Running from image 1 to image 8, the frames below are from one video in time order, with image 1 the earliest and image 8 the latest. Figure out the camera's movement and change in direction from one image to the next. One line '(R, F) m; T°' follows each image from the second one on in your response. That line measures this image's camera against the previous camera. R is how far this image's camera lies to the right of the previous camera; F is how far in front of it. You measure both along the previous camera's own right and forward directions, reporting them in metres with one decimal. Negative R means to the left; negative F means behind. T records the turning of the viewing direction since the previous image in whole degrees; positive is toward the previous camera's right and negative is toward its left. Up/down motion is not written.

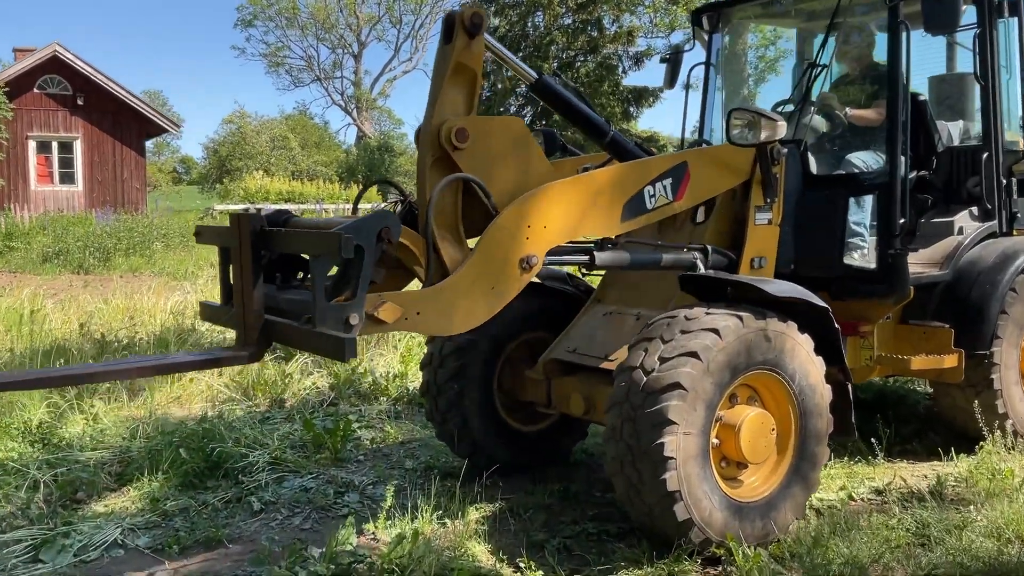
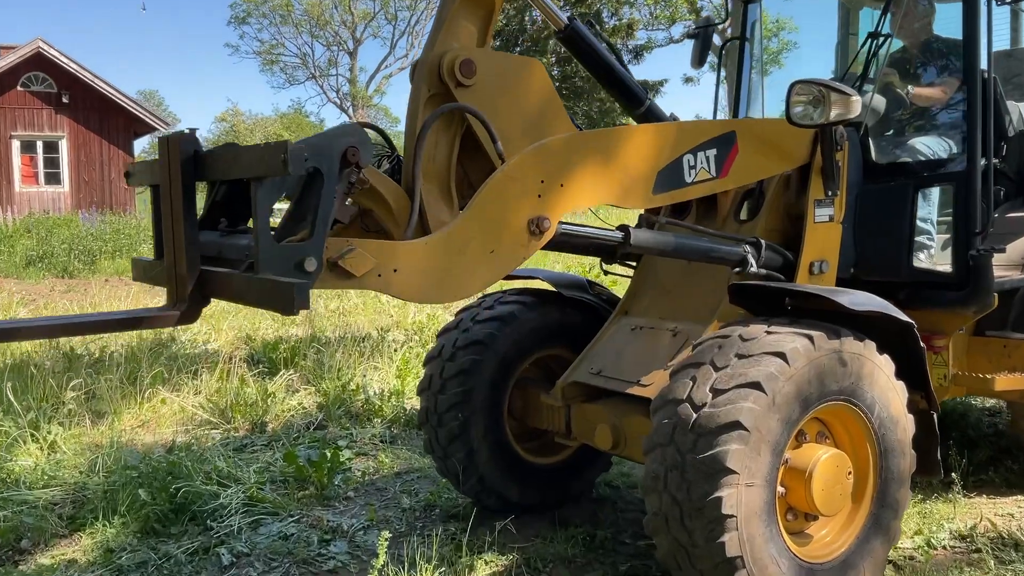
(0.0, +0.6) m; 0°
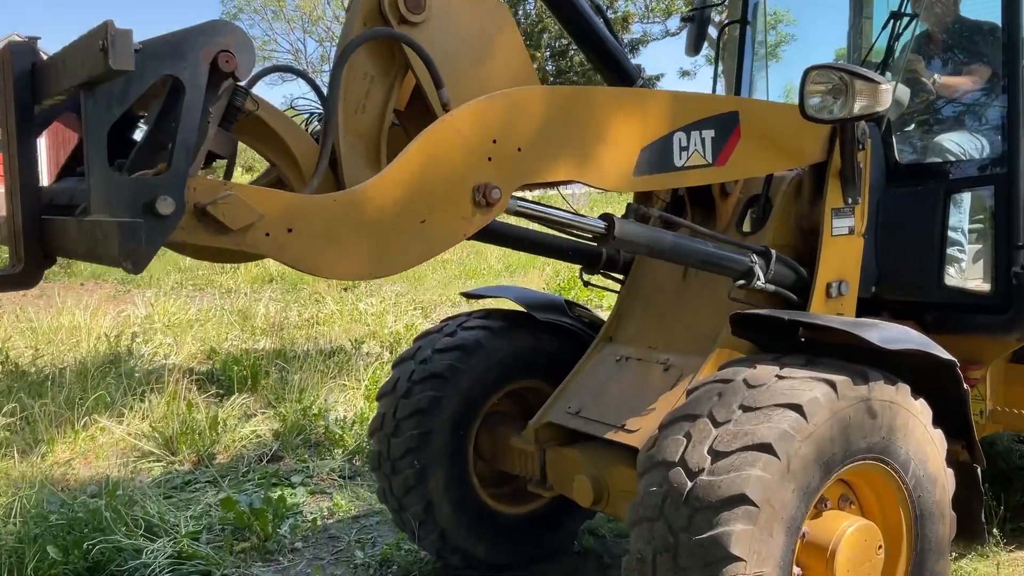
(+0.1, +0.5) m; 0°
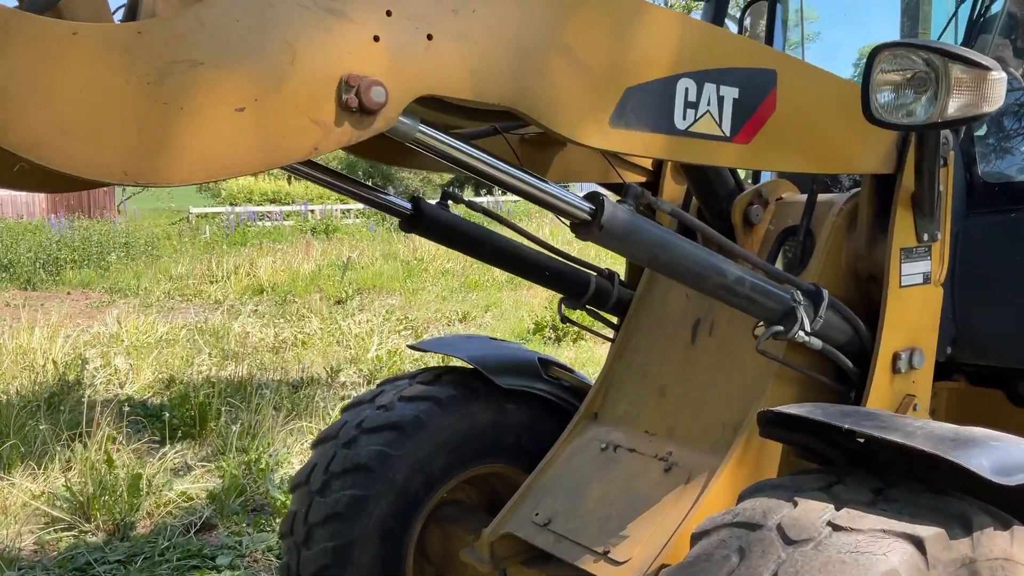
(+0.2, +0.7) m; -1°
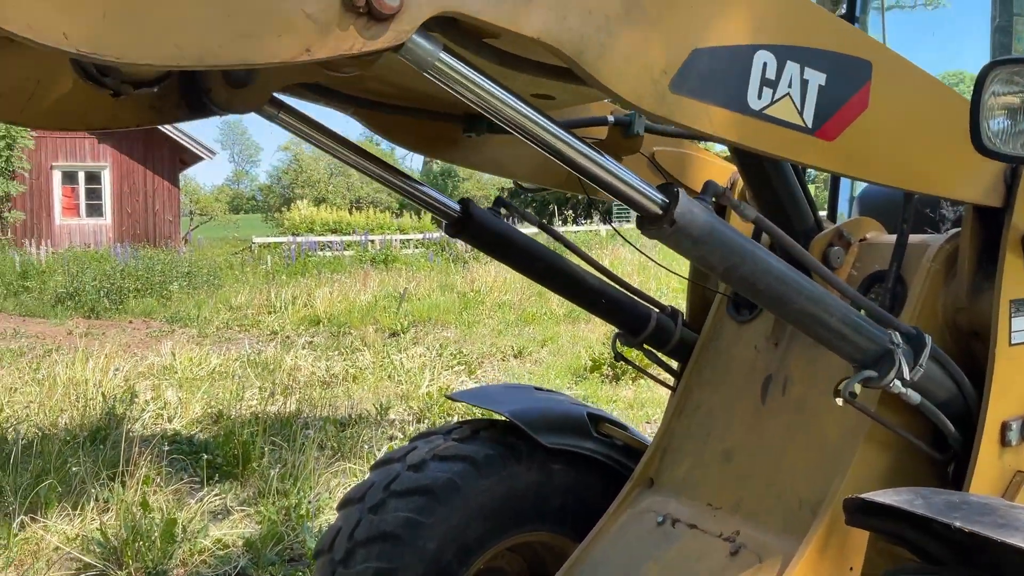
(0.0, +0.2) m; -4°
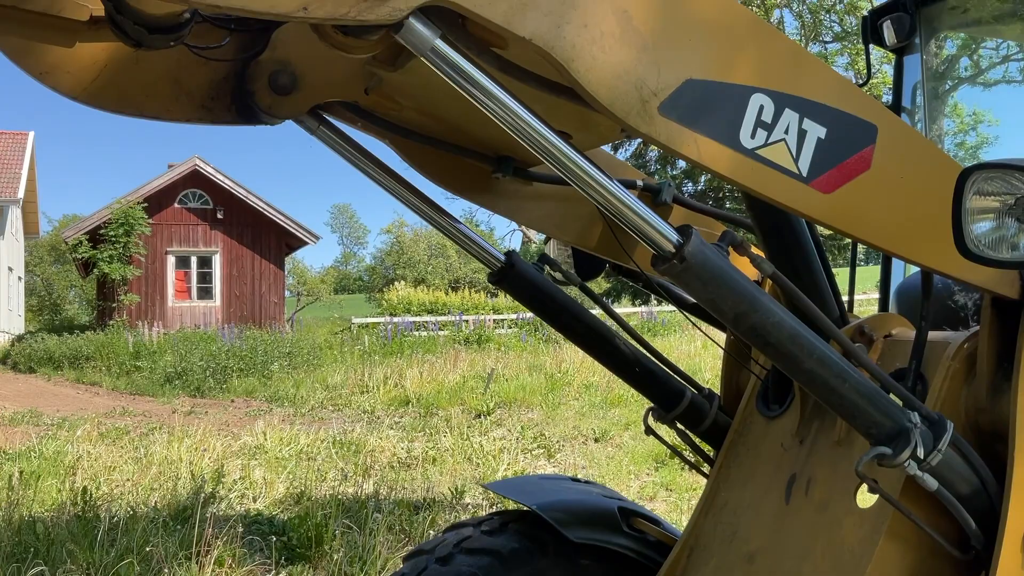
(+0.2, 0.0) m; -6°
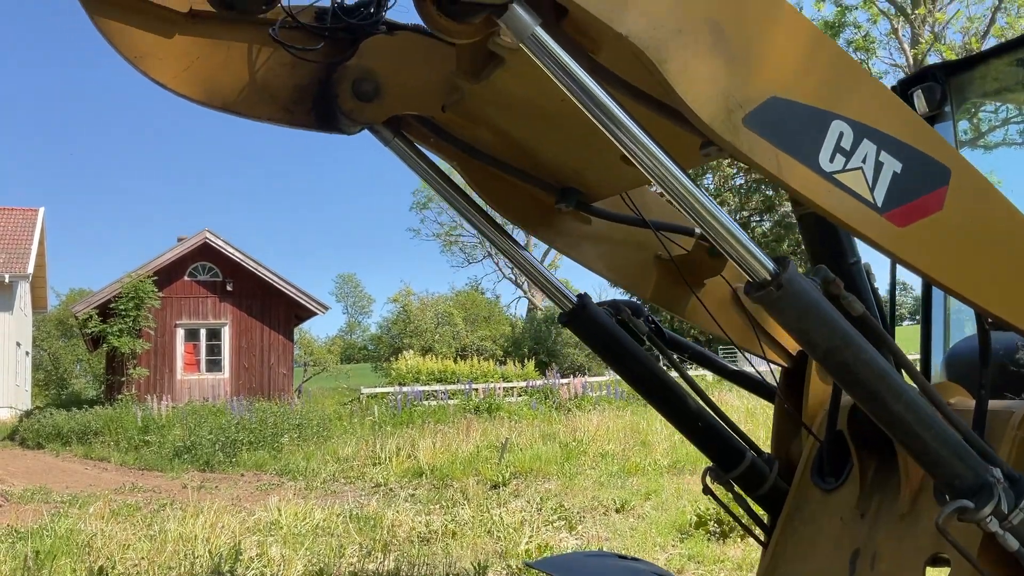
(-0.1, 0.0) m; 0°
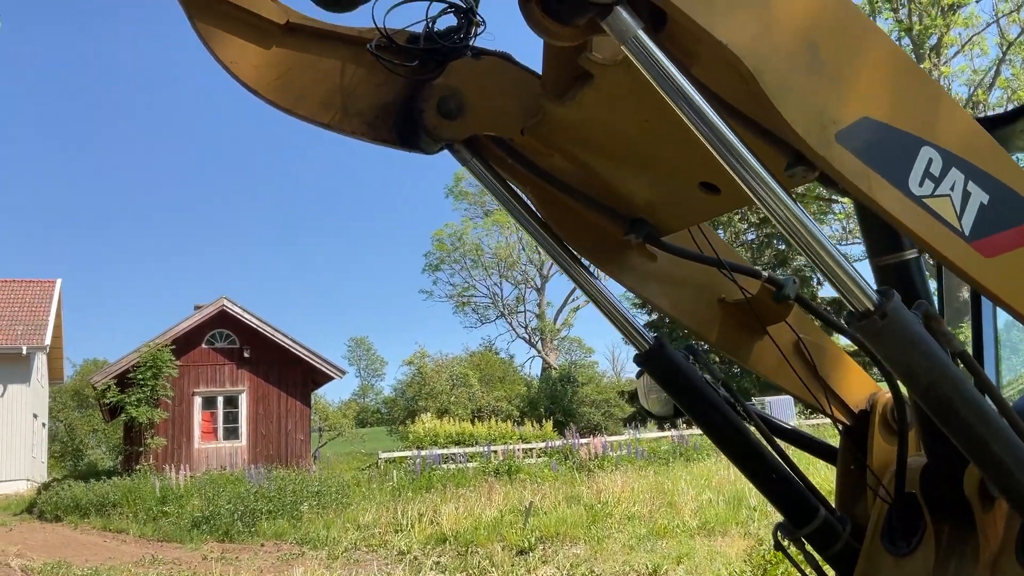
(-0.1, 0.0) m; -1°
